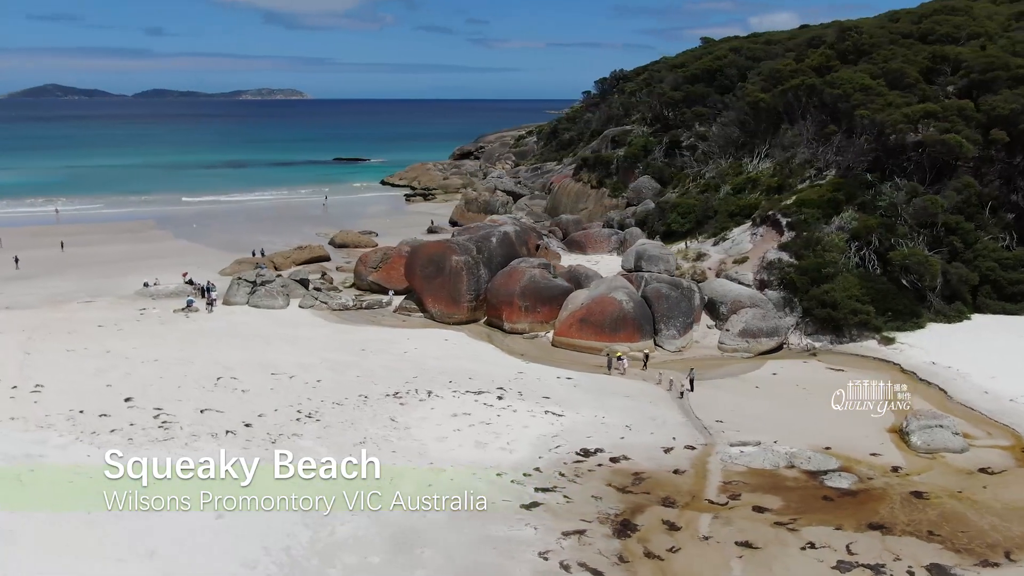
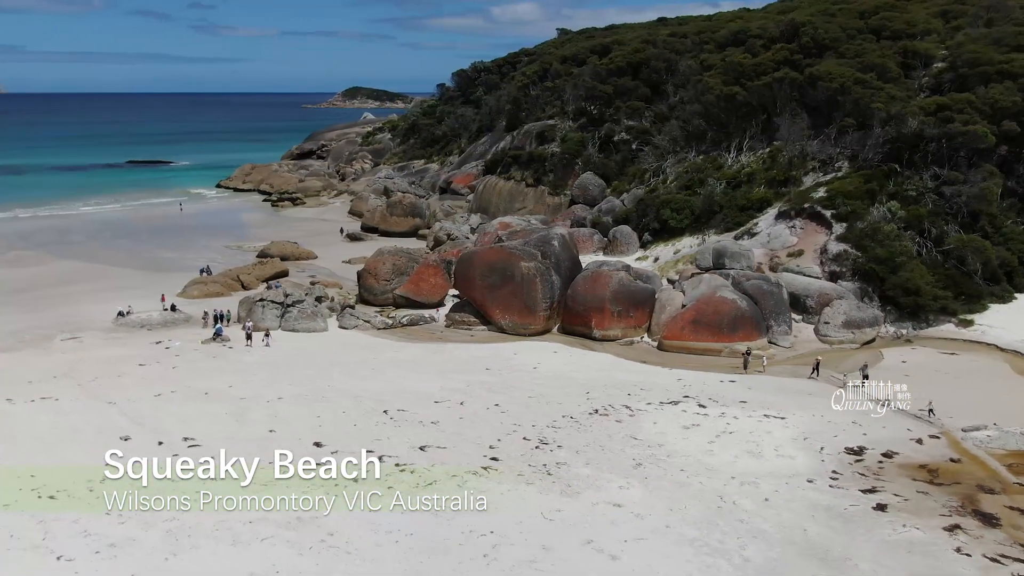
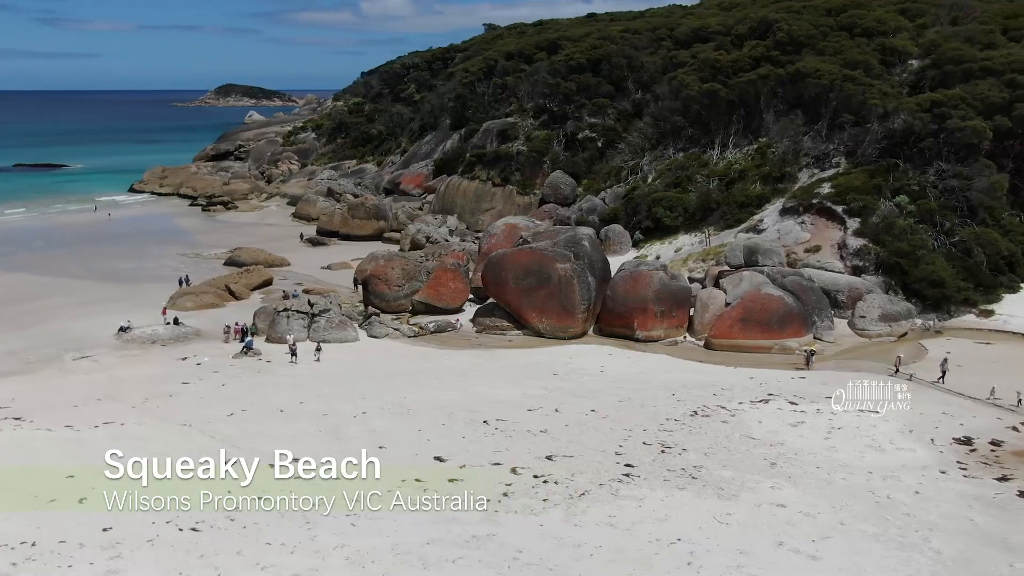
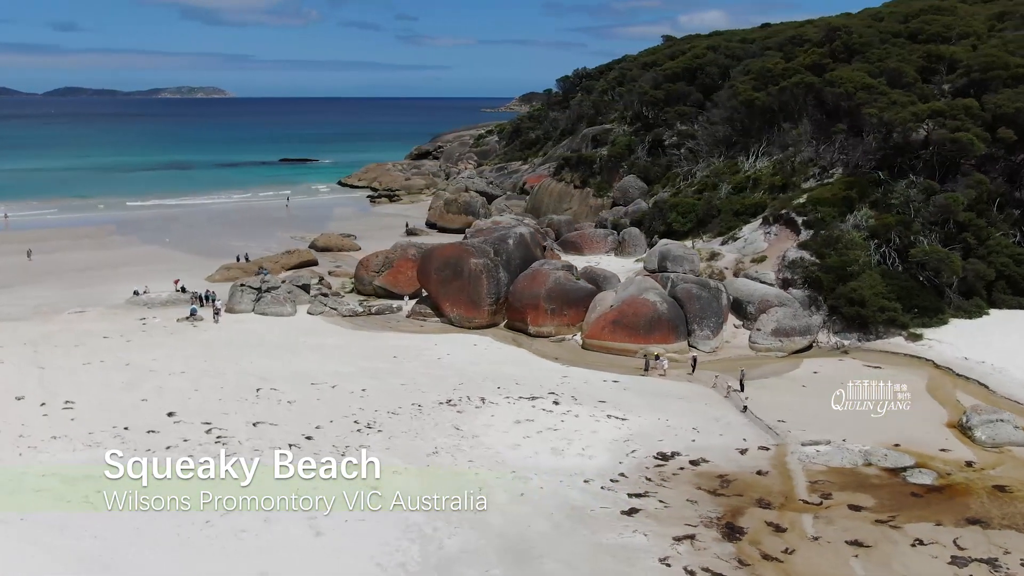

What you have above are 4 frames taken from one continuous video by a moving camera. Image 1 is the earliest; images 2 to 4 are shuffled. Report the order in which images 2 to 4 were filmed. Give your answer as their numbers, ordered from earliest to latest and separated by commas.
4, 2, 3
